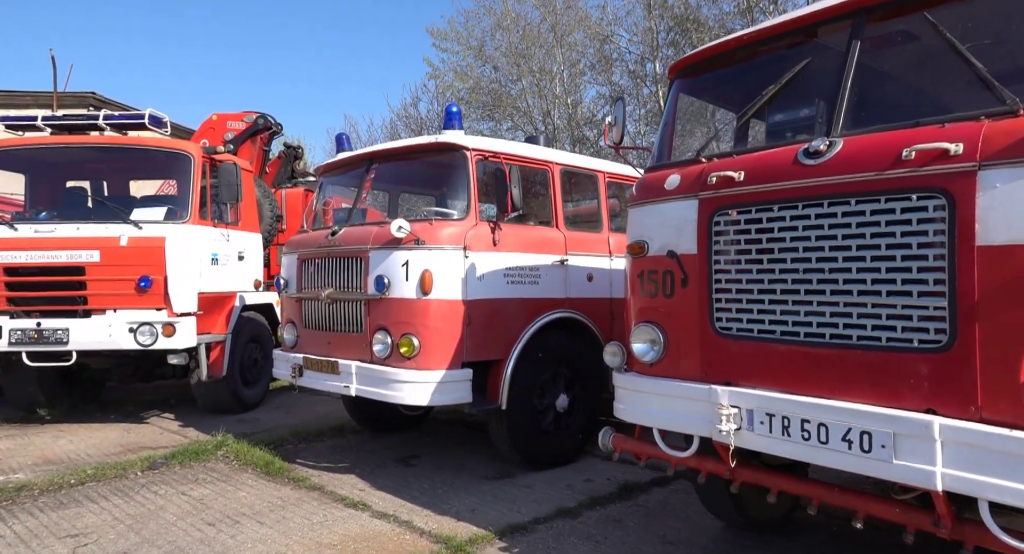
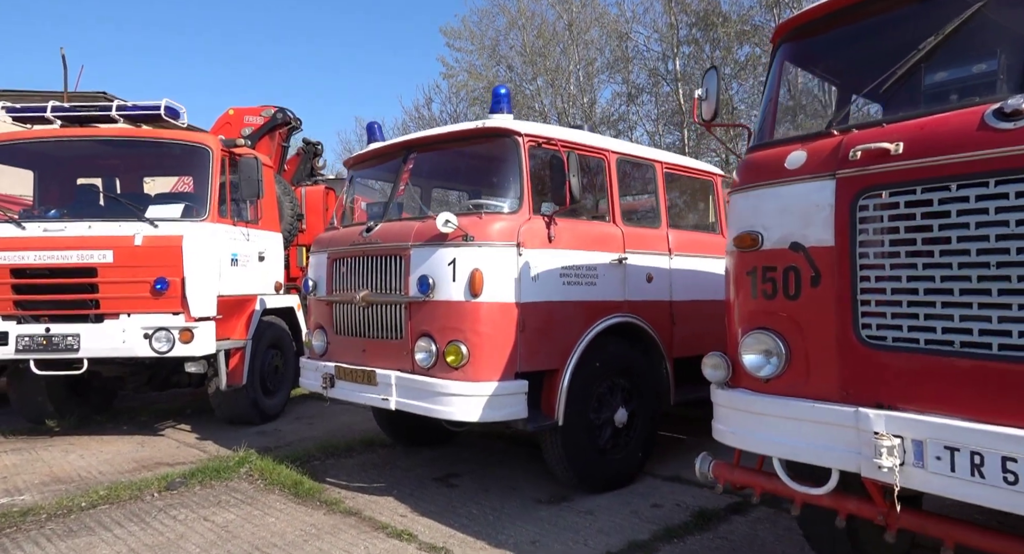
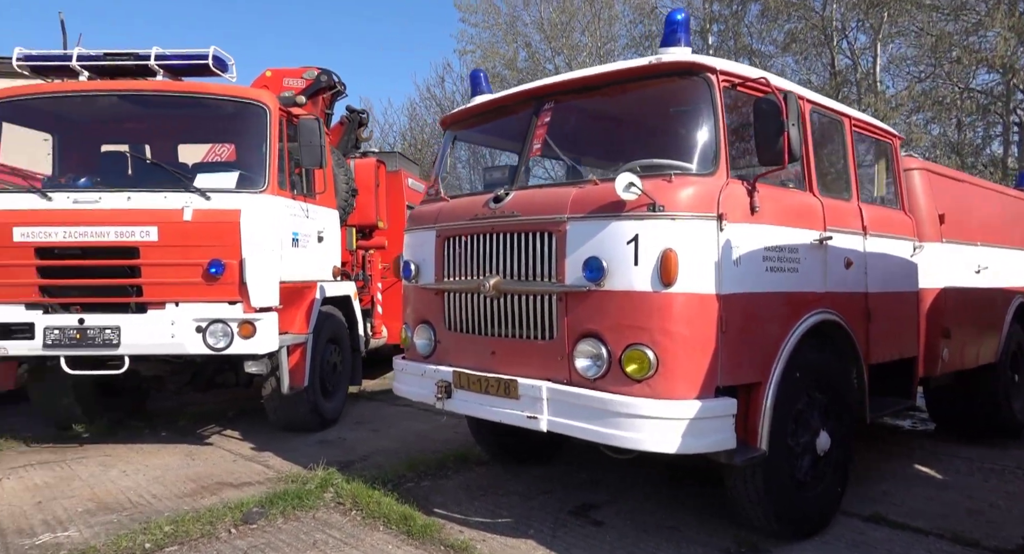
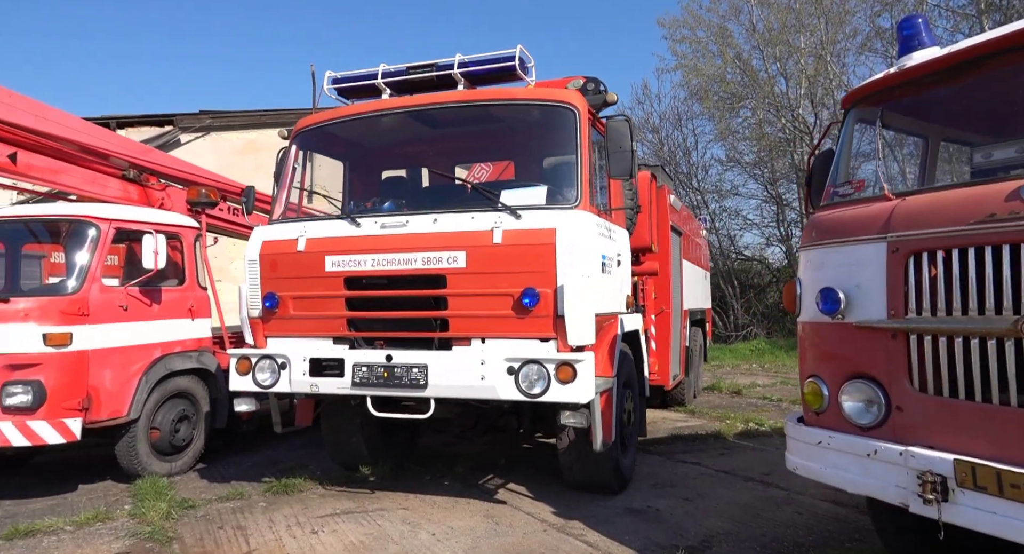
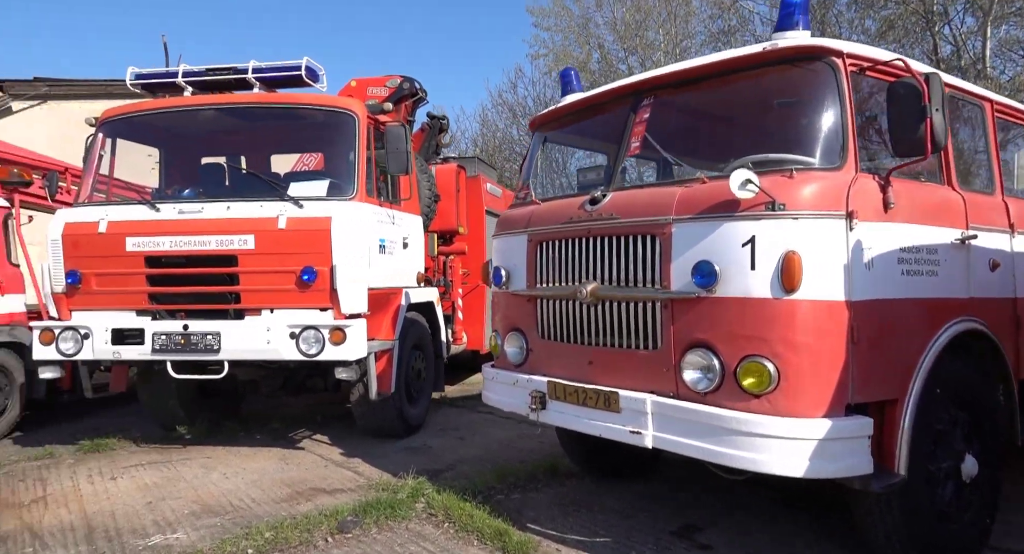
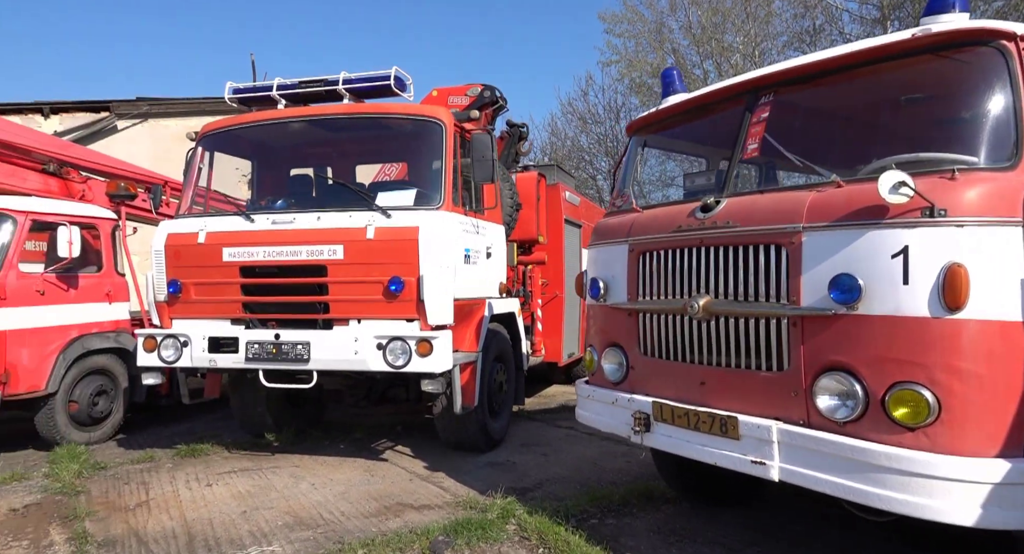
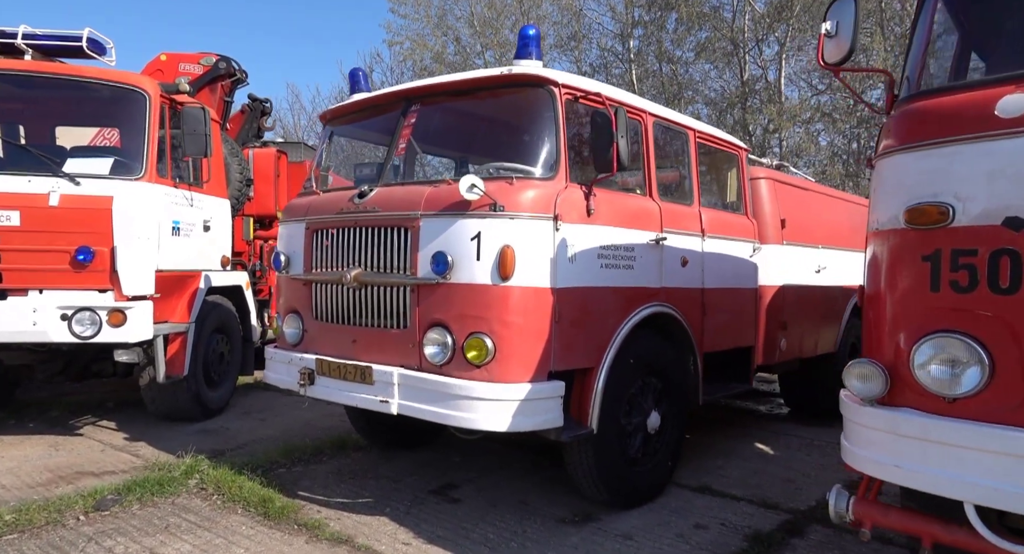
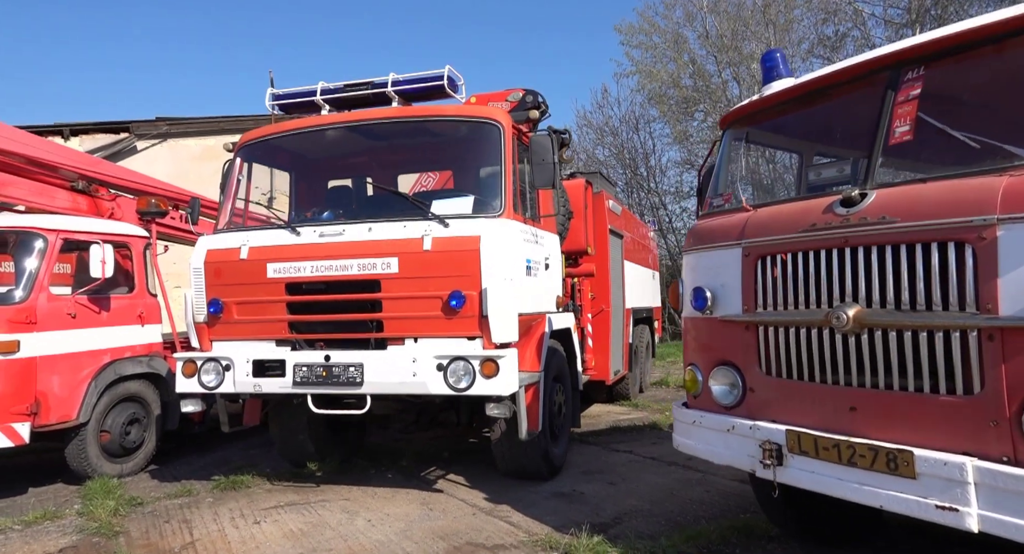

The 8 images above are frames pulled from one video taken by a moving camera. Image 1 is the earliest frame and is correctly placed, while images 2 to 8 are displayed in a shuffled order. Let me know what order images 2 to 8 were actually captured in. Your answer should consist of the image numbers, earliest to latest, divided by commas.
2, 7, 3, 5, 6, 8, 4
